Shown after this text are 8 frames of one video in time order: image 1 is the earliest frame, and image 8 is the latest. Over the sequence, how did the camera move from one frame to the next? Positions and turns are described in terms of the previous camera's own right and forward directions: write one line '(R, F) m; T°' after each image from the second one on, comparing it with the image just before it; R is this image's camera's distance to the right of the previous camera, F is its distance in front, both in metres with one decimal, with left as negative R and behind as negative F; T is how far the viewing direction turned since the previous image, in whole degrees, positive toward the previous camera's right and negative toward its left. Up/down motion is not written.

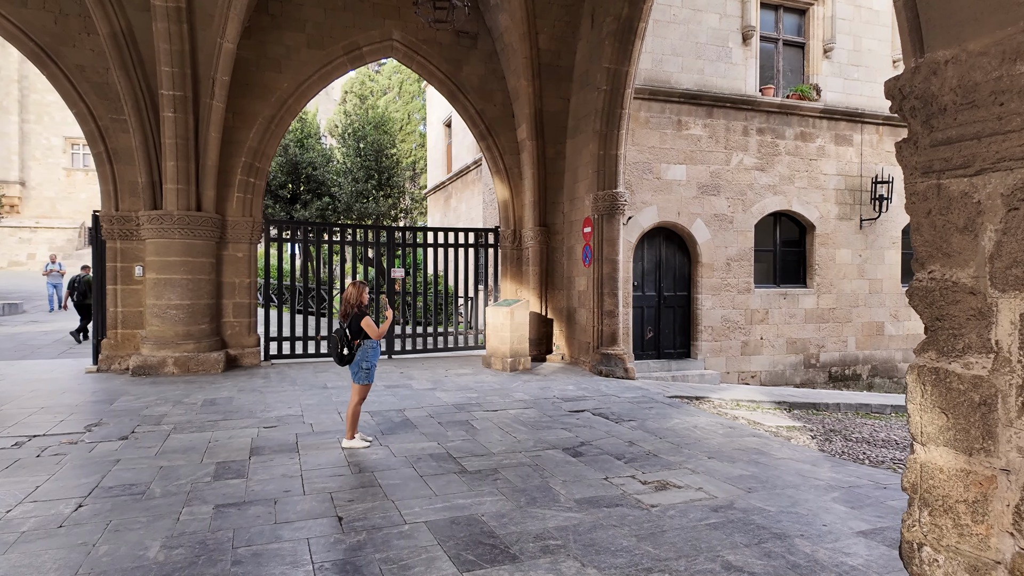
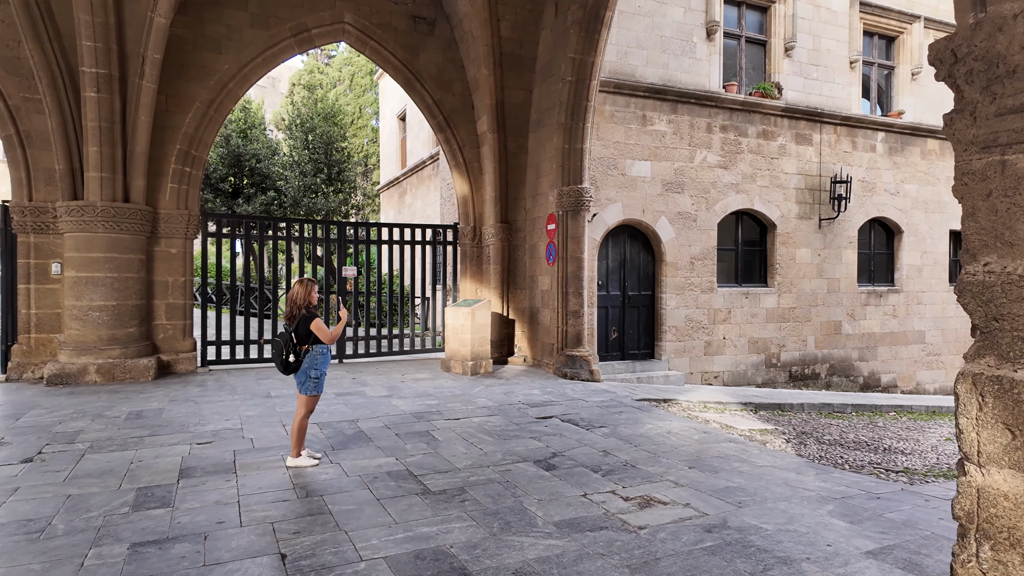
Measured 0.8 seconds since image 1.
(-0.1, +0.4) m; +4°
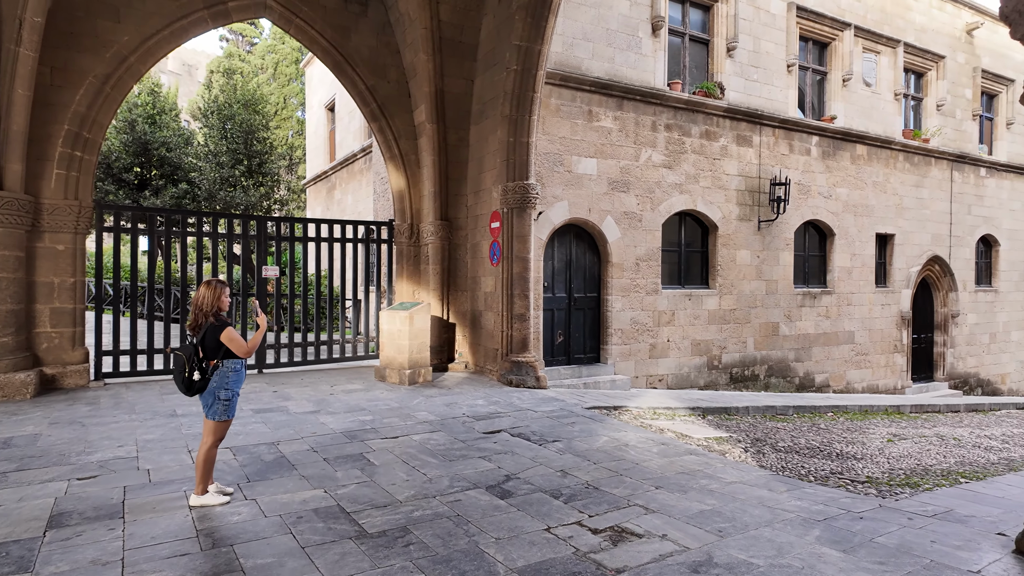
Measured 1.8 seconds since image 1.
(-0.1, +0.5) m; +6°
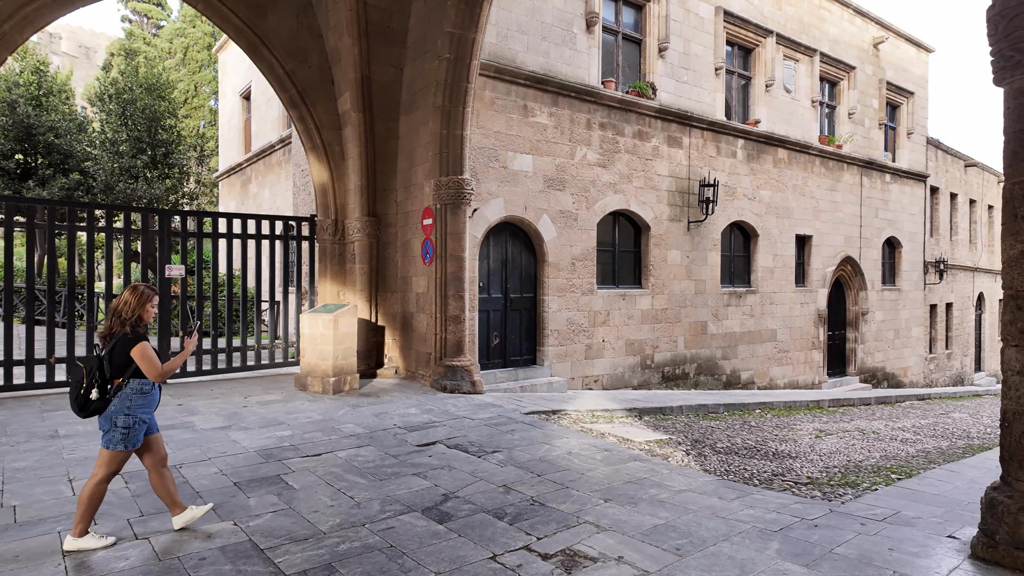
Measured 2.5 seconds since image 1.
(-0.1, +0.3) m; +7°
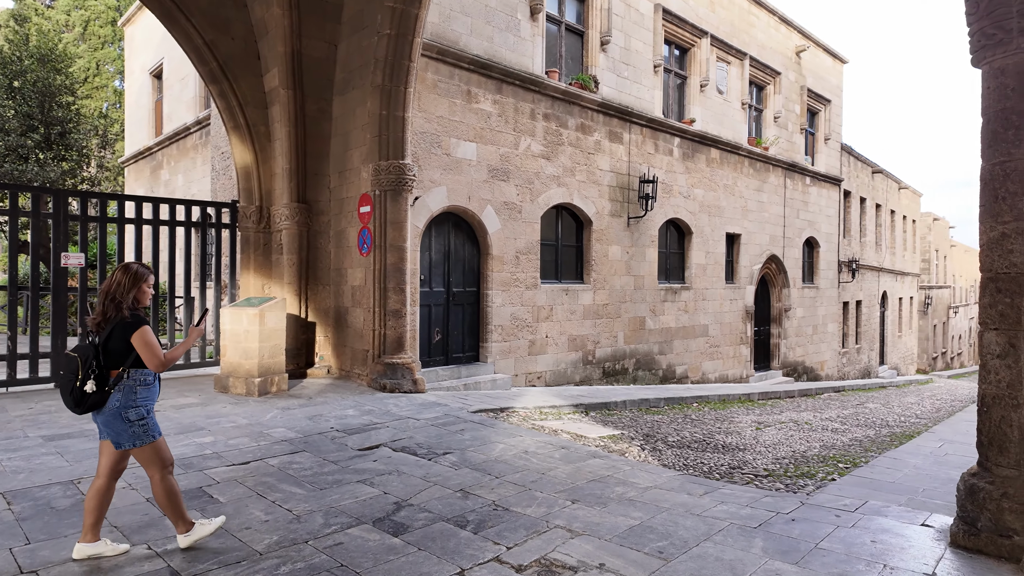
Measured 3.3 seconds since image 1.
(-0.2, +0.3) m; +7°
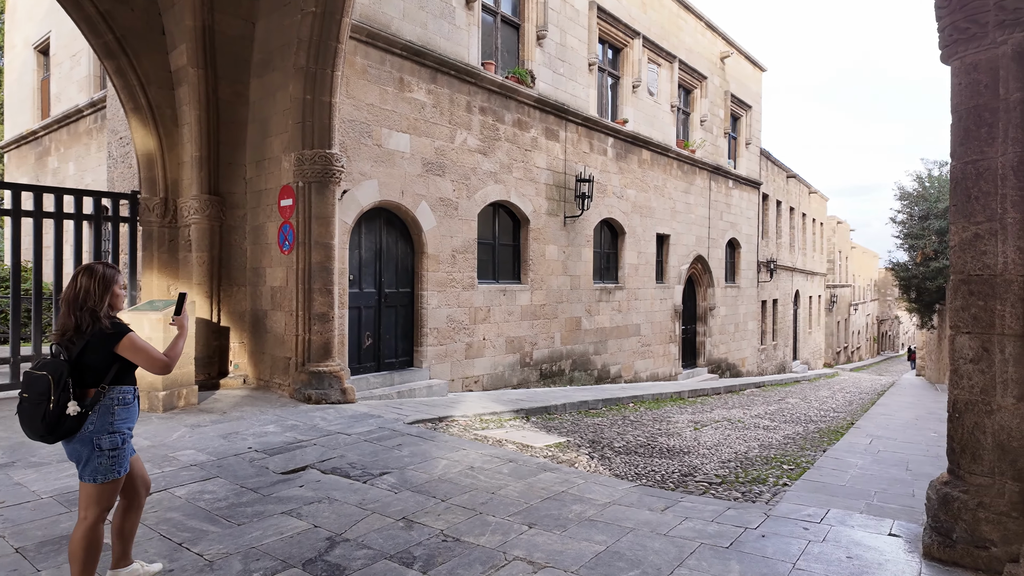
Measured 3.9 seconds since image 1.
(-0.1, +0.4) m; +7°
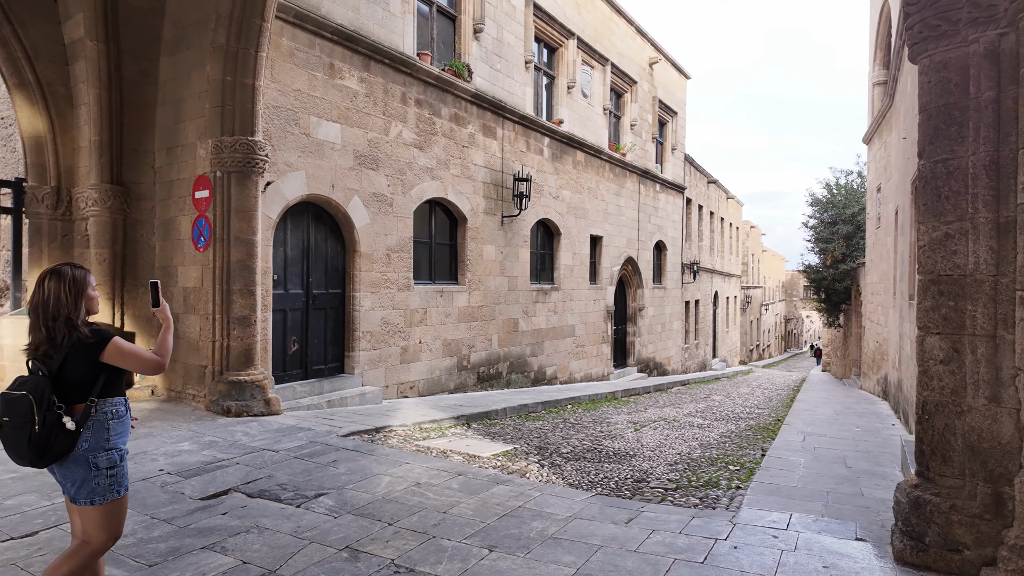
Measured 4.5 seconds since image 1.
(-0.2, +0.3) m; +7°
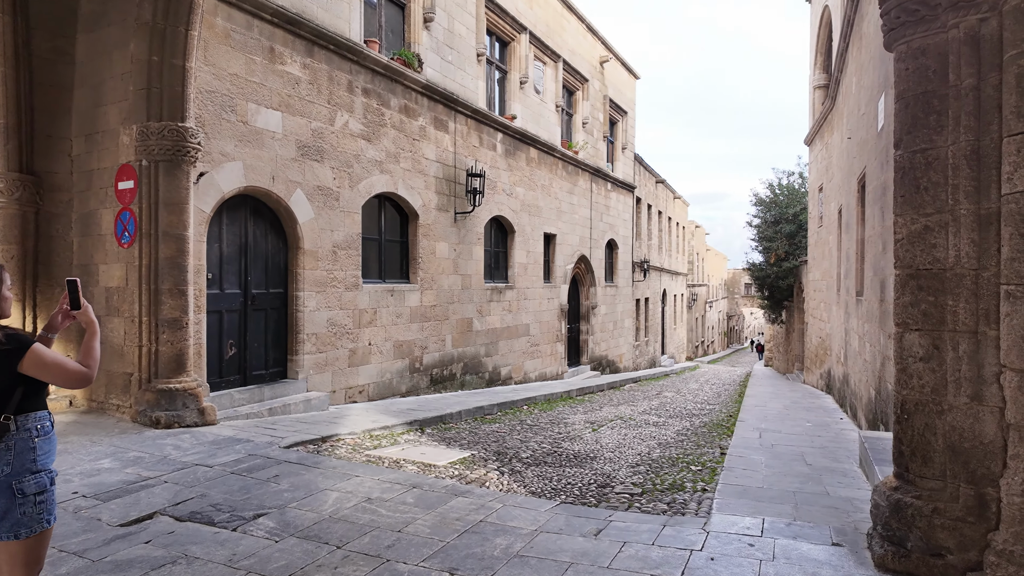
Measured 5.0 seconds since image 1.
(0.0, +0.2) m; +5°
